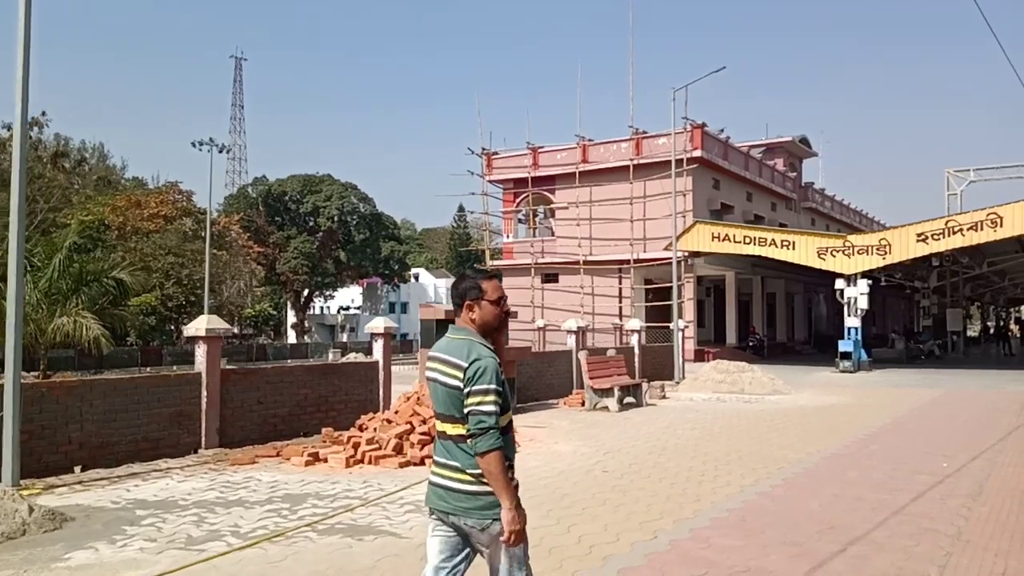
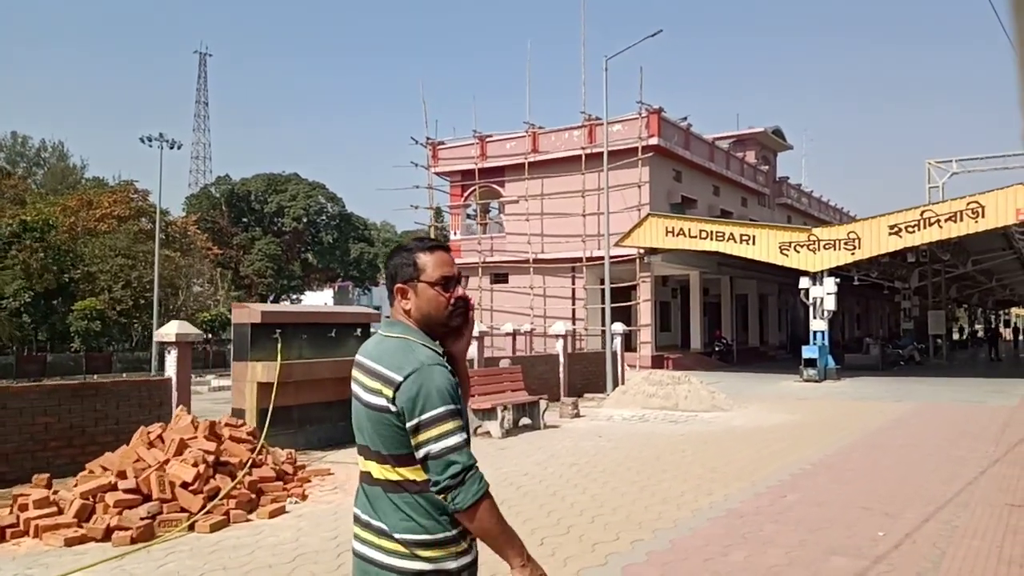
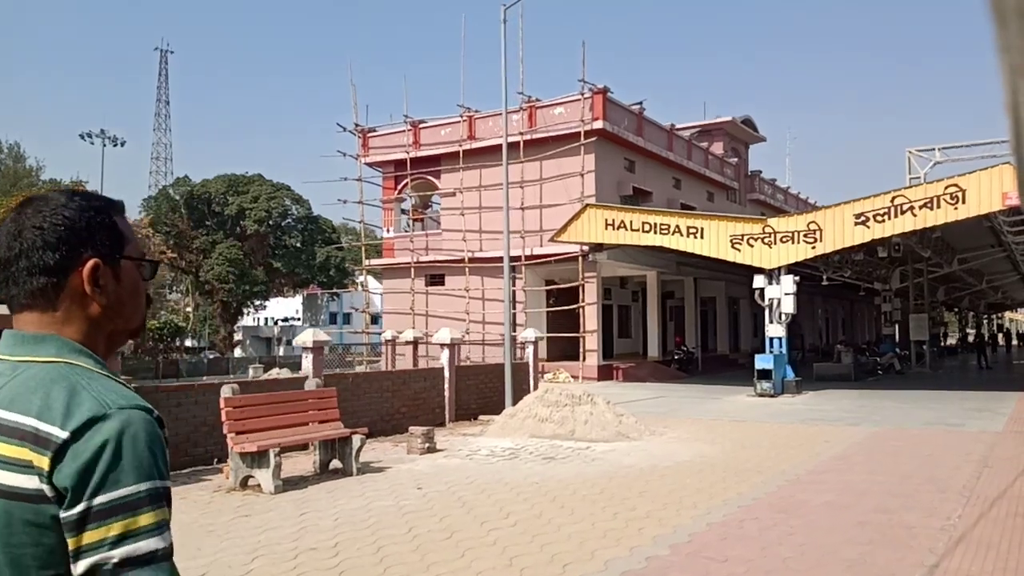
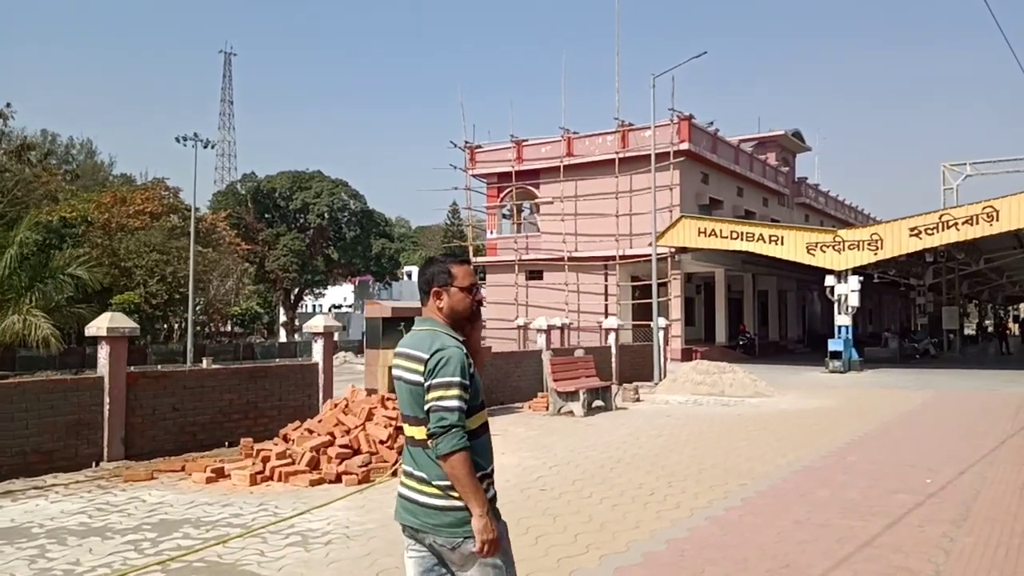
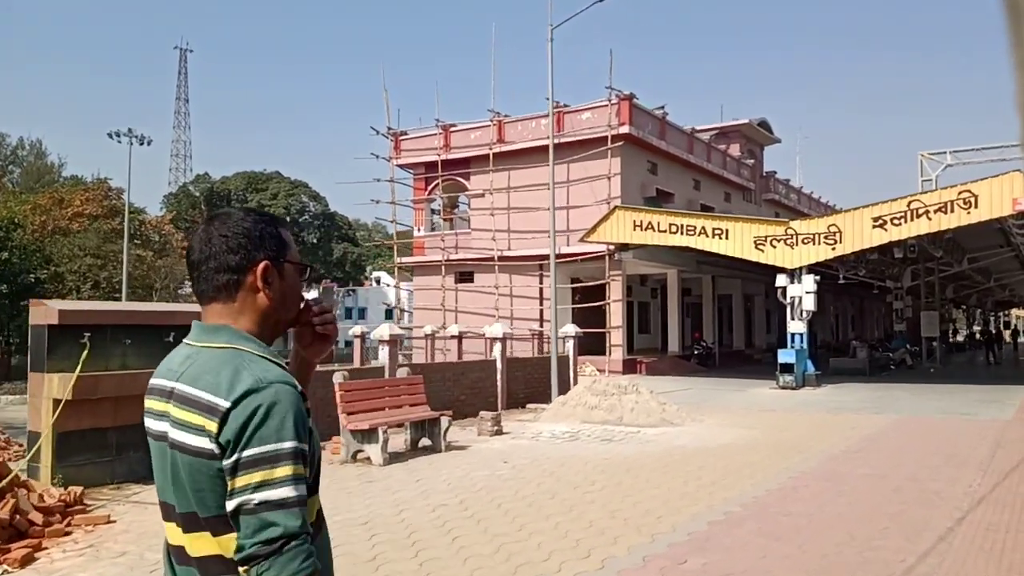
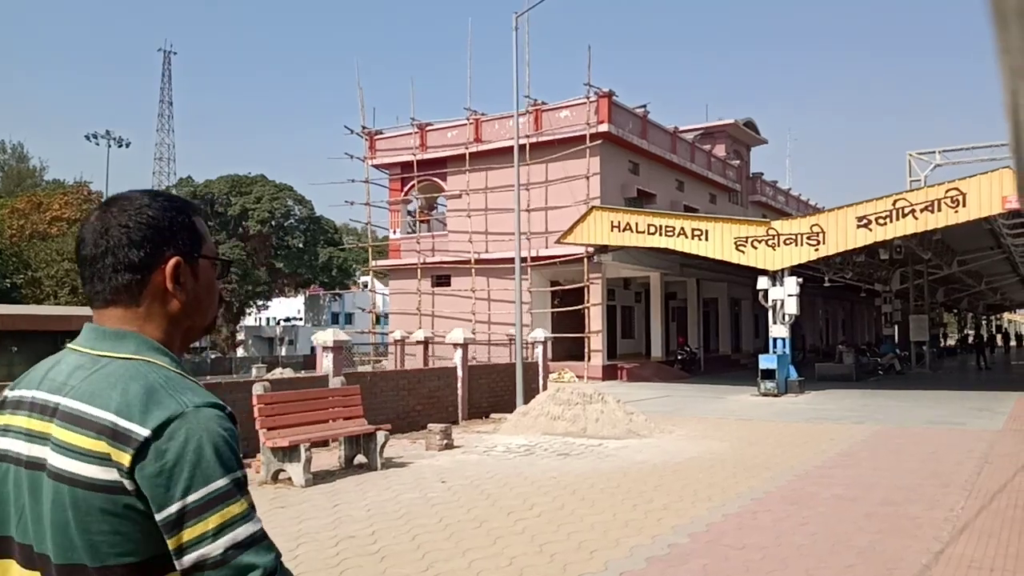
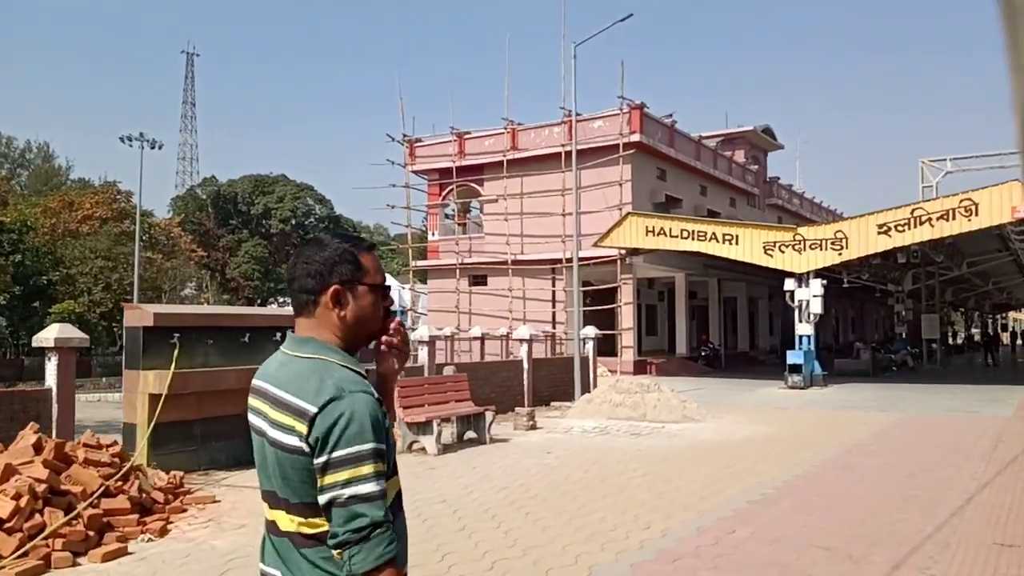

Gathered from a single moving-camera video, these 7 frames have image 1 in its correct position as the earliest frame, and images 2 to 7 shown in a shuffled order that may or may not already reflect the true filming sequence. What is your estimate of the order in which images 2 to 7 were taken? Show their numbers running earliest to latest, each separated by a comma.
4, 2, 7, 5, 6, 3
